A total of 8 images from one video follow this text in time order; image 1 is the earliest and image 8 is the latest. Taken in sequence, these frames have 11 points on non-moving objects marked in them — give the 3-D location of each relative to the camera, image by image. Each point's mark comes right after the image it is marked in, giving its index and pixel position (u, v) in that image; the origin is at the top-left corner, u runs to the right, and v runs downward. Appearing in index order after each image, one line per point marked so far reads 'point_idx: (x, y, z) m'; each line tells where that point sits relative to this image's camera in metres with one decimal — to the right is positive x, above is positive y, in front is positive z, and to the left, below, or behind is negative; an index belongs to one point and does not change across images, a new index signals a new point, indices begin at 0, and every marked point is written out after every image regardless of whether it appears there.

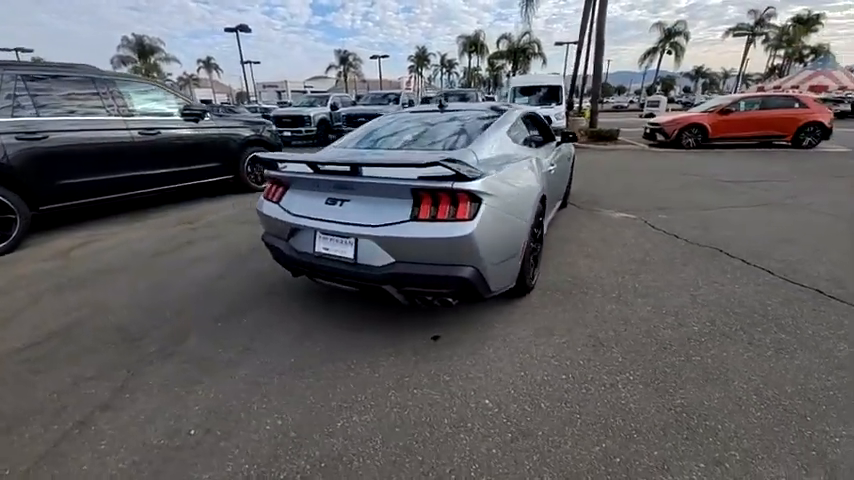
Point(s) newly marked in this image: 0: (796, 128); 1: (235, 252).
0: (+14.2, +4.5, +13.9) m
1: (-2.6, -0.2, +4.7) m
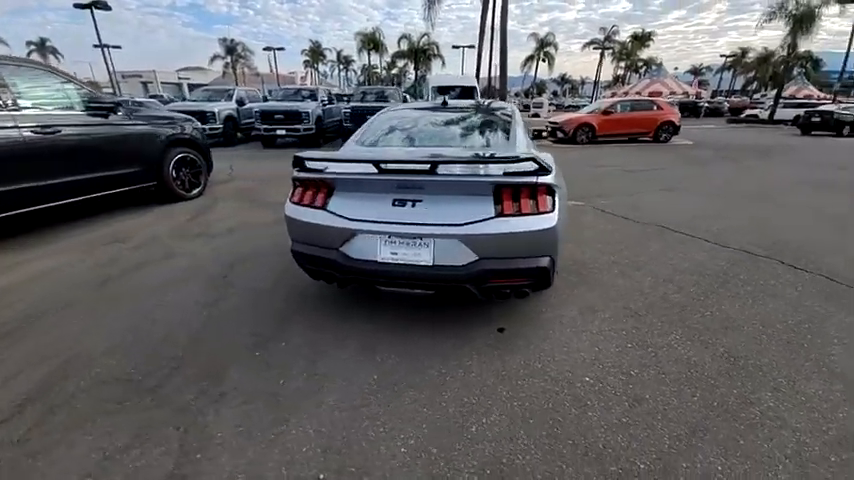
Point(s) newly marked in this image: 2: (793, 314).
0: (+10.9, +5.6, +17.2) m
1: (-2.4, -0.3, +4.0) m
2: (+3.3, -0.7, +3.1) m
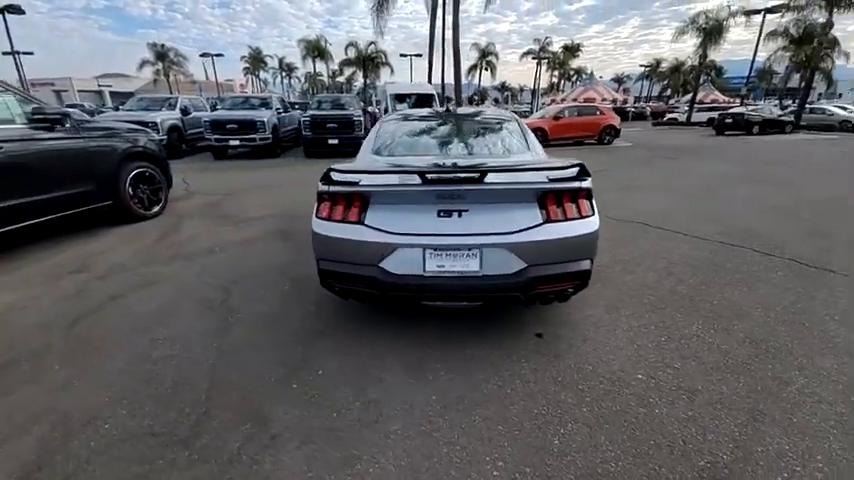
0: (+8.9, +5.9, +18.5) m
1: (-2.3, -0.6, +3.6) m
2: (+3.5, -0.5, +3.4) m
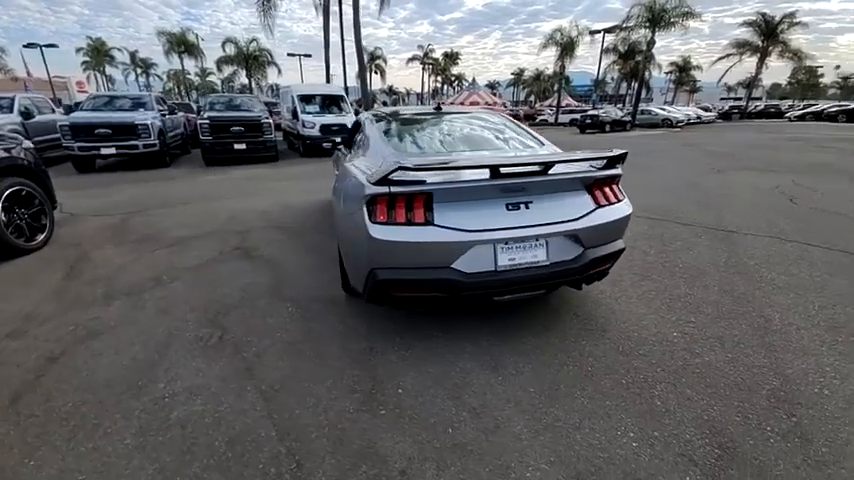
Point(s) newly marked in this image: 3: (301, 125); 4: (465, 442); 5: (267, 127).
0: (+4.0, +6.4, +20.2) m
1: (-1.9, -0.8, +2.9) m
2: (+3.6, -0.2, +4.4) m
3: (-5.2, +4.7, +14.4) m
4: (+0.2, -1.1, +1.9) m
5: (-5.8, +4.1, +12.6) m
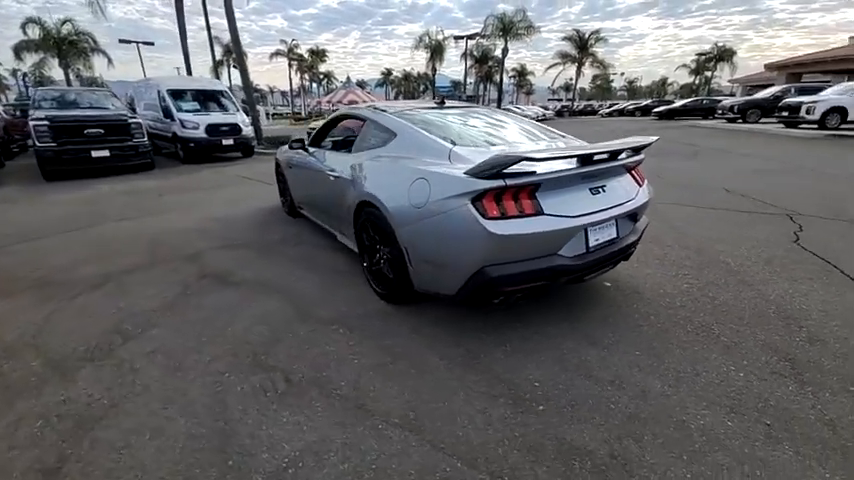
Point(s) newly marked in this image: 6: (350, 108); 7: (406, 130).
0: (-1.9, +6.6, +20.4) m
1: (-1.1, -1.0, +2.3) m
2: (+3.5, +0.3, +5.4) m
3: (-8.5, +3.9, +12.0) m
4: (+1.2, -1.0, +2.0) m
5: (-8.5, +3.2, +10.1) m
6: (-0.9, +1.6, +4.4) m
7: (-0.2, +1.0, +3.2) m
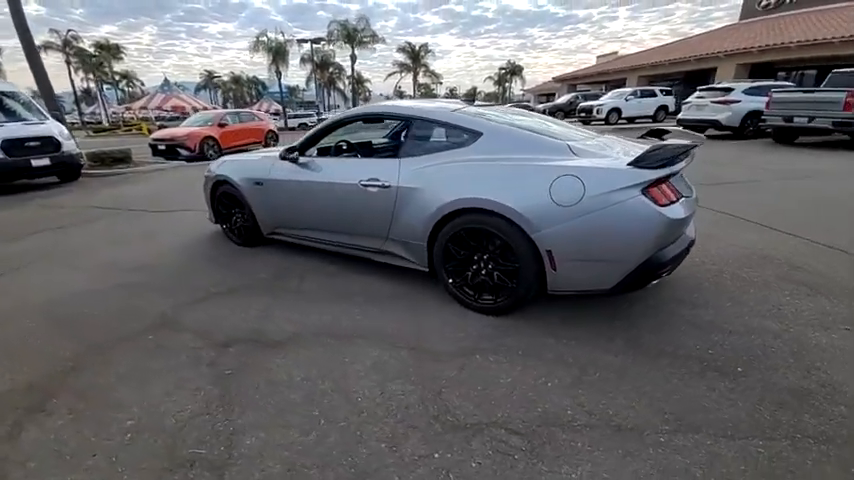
0: (-8.6, +5.4, +18.1) m
1: (+0.3, -1.1, +1.8) m
2: (+3.2, +0.7, +6.5) m
3: (-10.9, +2.2, +7.8) m
4: (+2.5, -0.8, +2.5) m
5: (-10.0, +1.6, +6.1) m
6: (-0.7, +1.4, +3.7) m
7: (+0.5, +1.0, +3.0) m
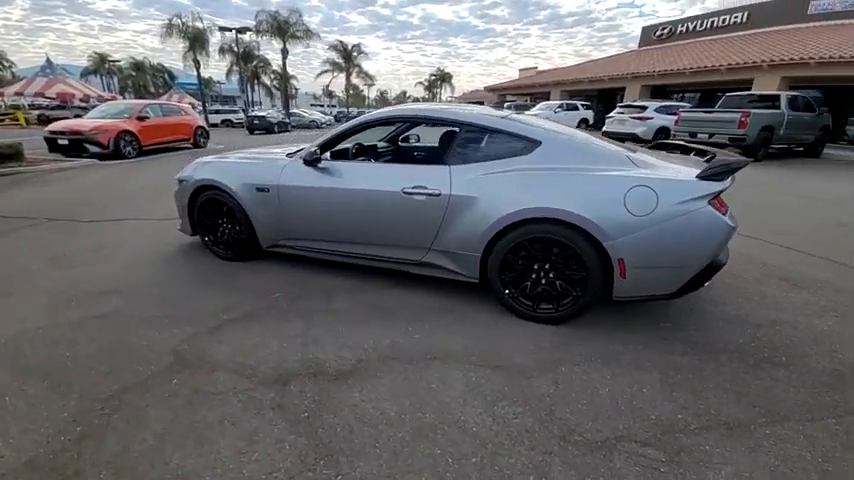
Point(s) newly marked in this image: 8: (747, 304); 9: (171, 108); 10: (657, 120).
0: (-11.0, +5.0, +16.1) m
1: (+1.1, -1.2, +1.7) m
2: (+2.9, +0.7, +6.9) m
3: (-11.2, +1.8, +5.5) m
4: (+3.1, -0.8, +2.8) m
5: (-10.0, +1.2, +4.0) m
6: (-0.4, +1.3, +3.5) m
7: (+0.9, +0.9, +3.0) m
8: (+3.0, -0.6, +3.3) m
9: (-10.3, +5.3, +14.1) m
10: (+11.0, +5.7, +16.5) m
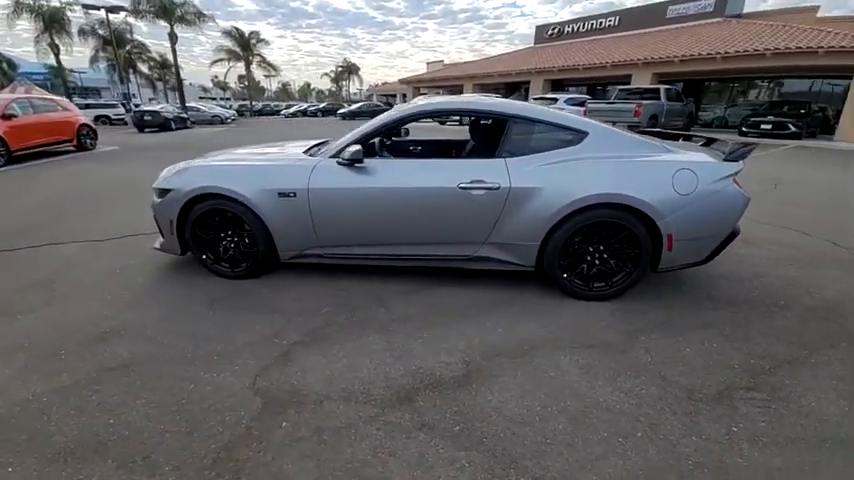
0: (-13.5, +4.0, +13.1) m
1: (+2.0, -1.0, +2.0) m
2: (+2.4, +1.0, +7.4) m
3: (-11.0, +0.8, +2.9) m
4: (+3.7, -0.5, +3.6) m
5: (-9.5, +0.3, +1.7) m
6: (0.0, +1.3, +3.3) m
7: (+1.4, +1.0, +3.2) m
8: (+3.5, -0.3, +4.0) m
9: (-12.4, +4.4, +11.3) m
10: (+7.6, +6.9, +18.5) m
